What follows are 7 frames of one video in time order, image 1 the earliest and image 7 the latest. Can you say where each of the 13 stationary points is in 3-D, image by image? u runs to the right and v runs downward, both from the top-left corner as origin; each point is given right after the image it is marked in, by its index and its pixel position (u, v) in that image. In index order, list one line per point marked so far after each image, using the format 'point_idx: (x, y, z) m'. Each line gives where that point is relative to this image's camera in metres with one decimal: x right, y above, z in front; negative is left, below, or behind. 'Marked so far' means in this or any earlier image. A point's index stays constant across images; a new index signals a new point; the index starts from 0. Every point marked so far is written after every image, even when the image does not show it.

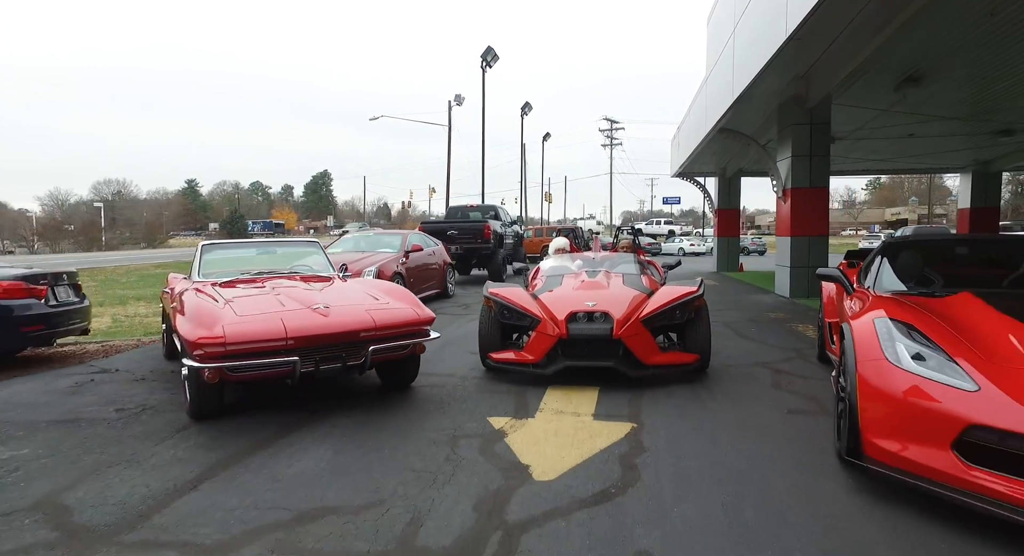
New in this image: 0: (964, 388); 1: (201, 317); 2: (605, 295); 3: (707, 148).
0: (+1.9, -0.5, +2.5) m
1: (-2.2, -0.3, +4.5) m
2: (+0.8, -0.1, +5.3) m
3: (+5.3, +3.6, +16.9) m
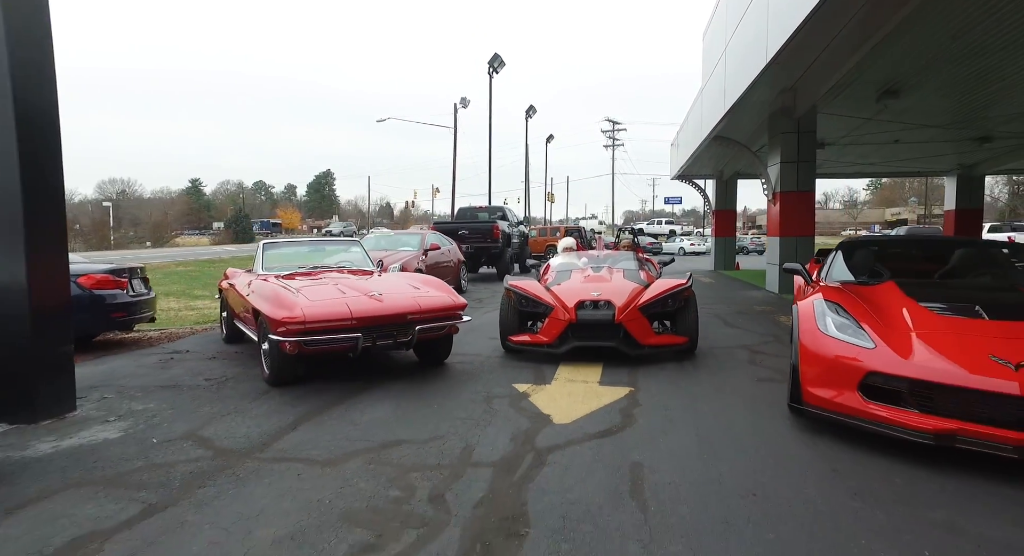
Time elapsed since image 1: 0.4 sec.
0: (+2.0, -0.4, +3.6) m
1: (-2.1, -0.2, +5.5) m
2: (+1.0, -0.1, +6.4) m
3: (+5.6, +3.6, +17.9) m
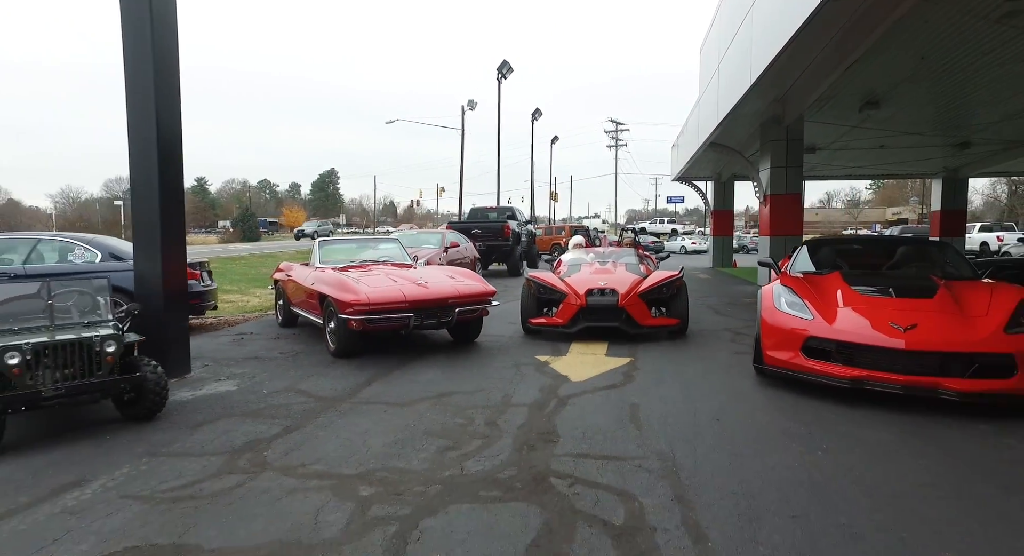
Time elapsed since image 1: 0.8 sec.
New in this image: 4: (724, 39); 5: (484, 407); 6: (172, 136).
0: (+2.3, -0.3, +4.8) m
1: (-1.8, -0.1, +6.7) m
2: (+1.2, 0.0, +7.6) m
3: (+5.9, +3.7, +19.1) m
4: (+4.7, +5.3, +13.9) m
5: (-0.2, -1.0, +4.7) m
6: (-3.1, +1.3, +5.6) m
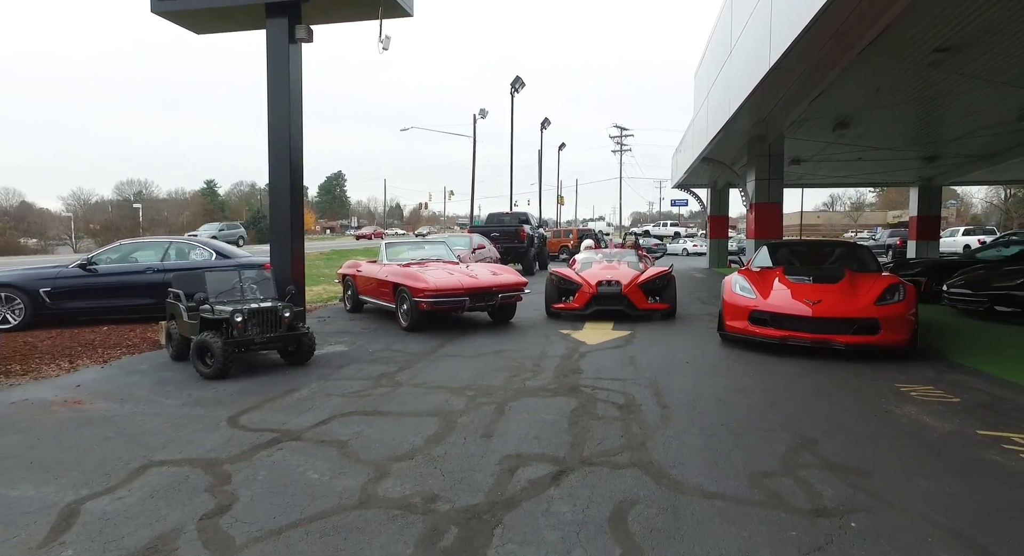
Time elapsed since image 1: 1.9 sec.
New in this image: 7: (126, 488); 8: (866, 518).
0: (+2.7, -0.2, +6.9) m
1: (-1.4, 0.0, +8.9) m
2: (+1.6, +0.1, +9.7) m
3: (+6.4, +3.8, +21.2) m
4: (+5.2, +5.4, +16.0) m
5: (+0.2, -0.9, +6.9) m
6: (-2.7, +1.4, +7.8) m
7: (-2.1, -1.1, +3.3) m
8: (+1.6, -1.1, +2.8) m
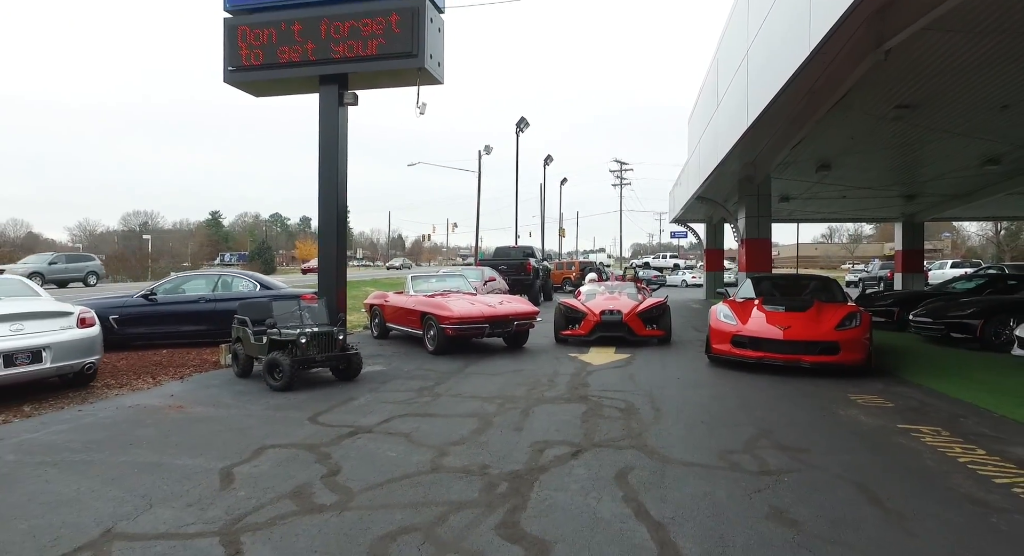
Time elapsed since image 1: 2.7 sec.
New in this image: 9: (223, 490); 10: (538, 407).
0: (+2.9, -0.6, +8.1) m
1: (-1.2, -0.5, +10.1) m
2: (+1.9, -0.4, +10.9) m
3: (+6.6, +2.7, +22.6) m
4: (+5.4, +4.6, +17.5) m
5: (+0.4, -1.2, +8.0) m
6: (-2.5, +0.9, +9.1) m
7: (-1.8, -1.3, +4.5) m
8: (+1.8, -1.2, +3.9) m
9: (-1.8, -1.3, +3.9) m
10: (+0.3, -1.3, +6.2) m
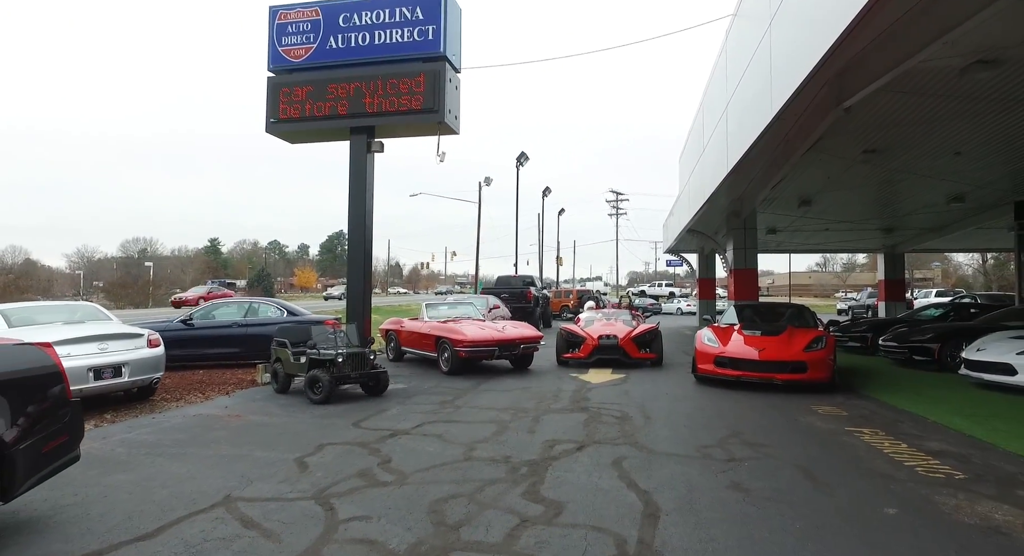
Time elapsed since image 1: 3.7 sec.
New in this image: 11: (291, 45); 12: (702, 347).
0: (+3.0, -1.0, +9.2) m
1: (-1.1, -1.0, +11.2) m
2: (+2.0, -1.0, +12.0) m
3: (+6.7, +1.6, +23.8) m
4: (+5.5, +3.7, +18.8) m
5: (+0.5, -1.6, +9.1) m
6: (-2.3, +0.5, +10.2) m
7: (-1.7, -1.6, +5.5) m
8: (+1.9, -1.5, +5.0) m
9: (-1.7, -1.5, +5.0) m
10: (+0.4, -1.6, +7.2) m
11: (-3.6, +3.8, +10.2) m
12: (+2.9, -1.0, +9.4) m
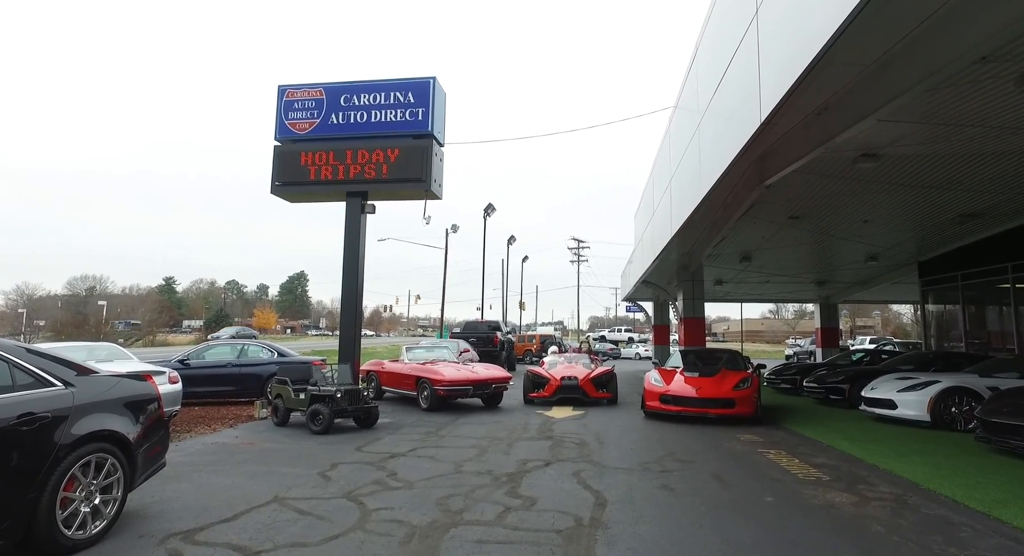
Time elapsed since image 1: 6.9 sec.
0: (+2.6, -1.9, +10.7) m
1: (-1.6, -1.9, +12.5) m
2: (+1.4, -2.0, +13.5) m
3: (+5.4, -0.3, +25.7) m
4: (+4.5, +2.2, +20.8) m
5: (+0.1, -2.5, +10.4) m
6: (-2.8, -0.4, +11.6) m
7: (-1.9, -2.1, +6.8) m
8: (+1.8, -2.0, +6.5) m
9: (-1.9, -2.0, +6.2) m
10: (+0.1, -2.3, +8.6) m
11: (-4.1, +3.0, +11.7) m
12: (+2.4, -1.9, +10.9) m
